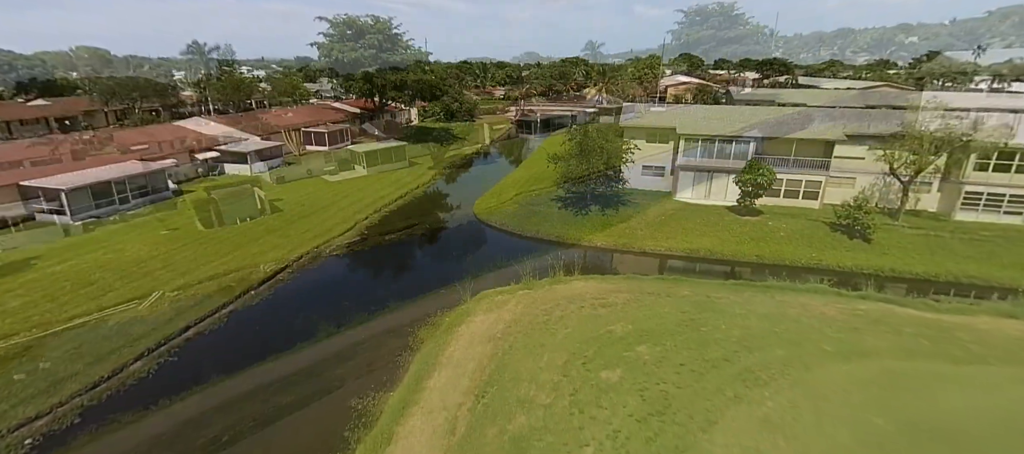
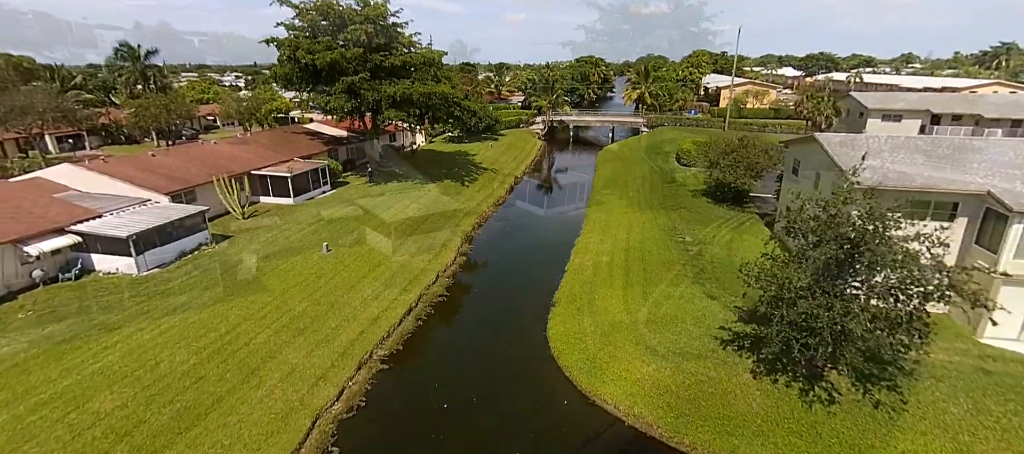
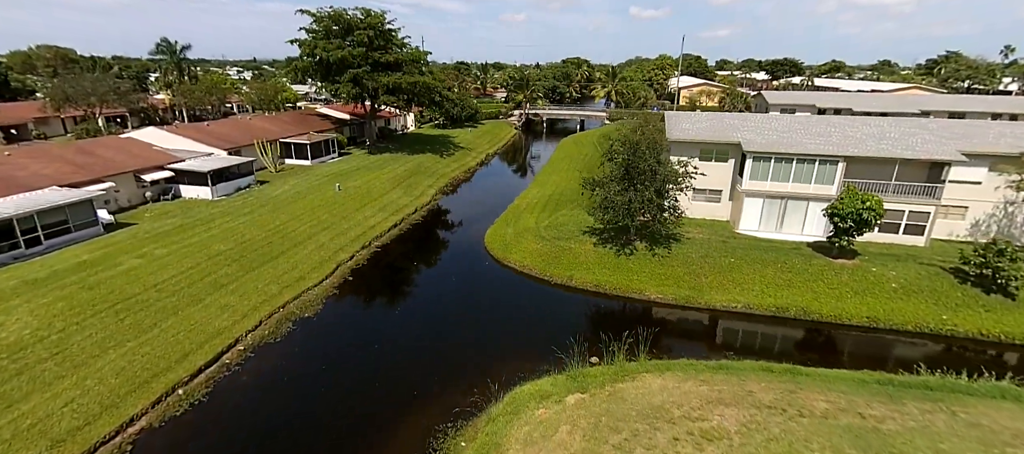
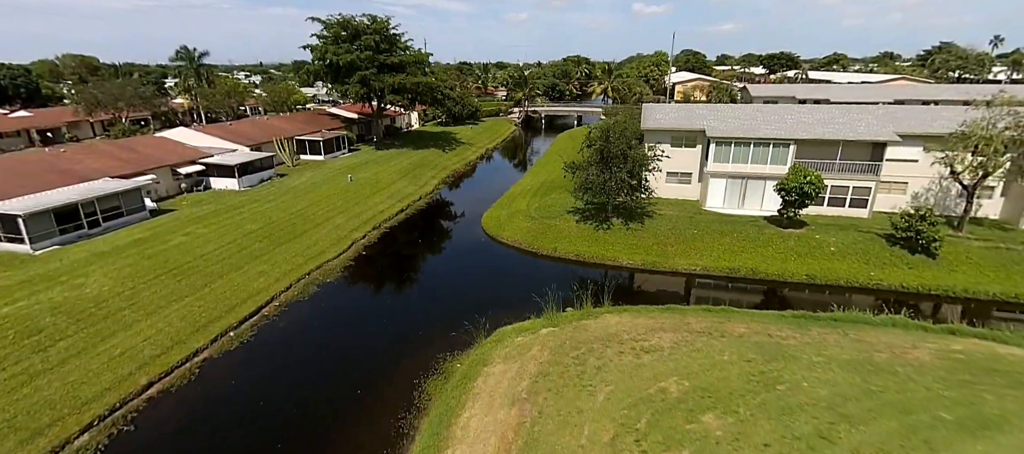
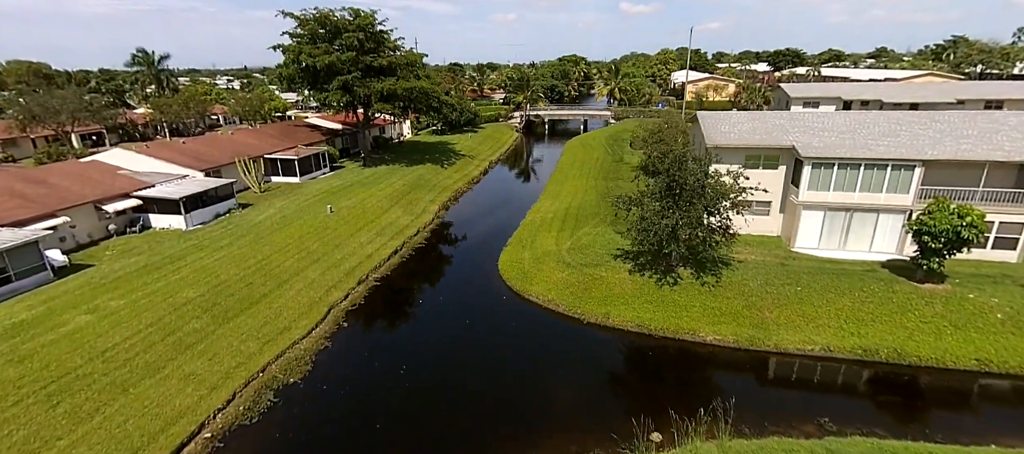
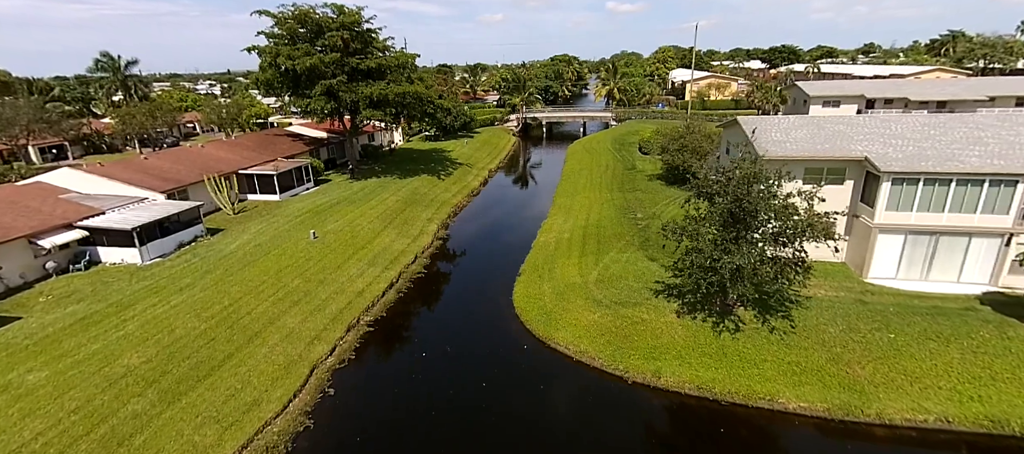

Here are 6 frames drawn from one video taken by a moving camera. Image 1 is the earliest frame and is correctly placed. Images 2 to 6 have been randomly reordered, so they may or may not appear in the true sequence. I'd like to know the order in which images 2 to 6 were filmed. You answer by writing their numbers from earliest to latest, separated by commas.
4, 3, 5, 6, 2
